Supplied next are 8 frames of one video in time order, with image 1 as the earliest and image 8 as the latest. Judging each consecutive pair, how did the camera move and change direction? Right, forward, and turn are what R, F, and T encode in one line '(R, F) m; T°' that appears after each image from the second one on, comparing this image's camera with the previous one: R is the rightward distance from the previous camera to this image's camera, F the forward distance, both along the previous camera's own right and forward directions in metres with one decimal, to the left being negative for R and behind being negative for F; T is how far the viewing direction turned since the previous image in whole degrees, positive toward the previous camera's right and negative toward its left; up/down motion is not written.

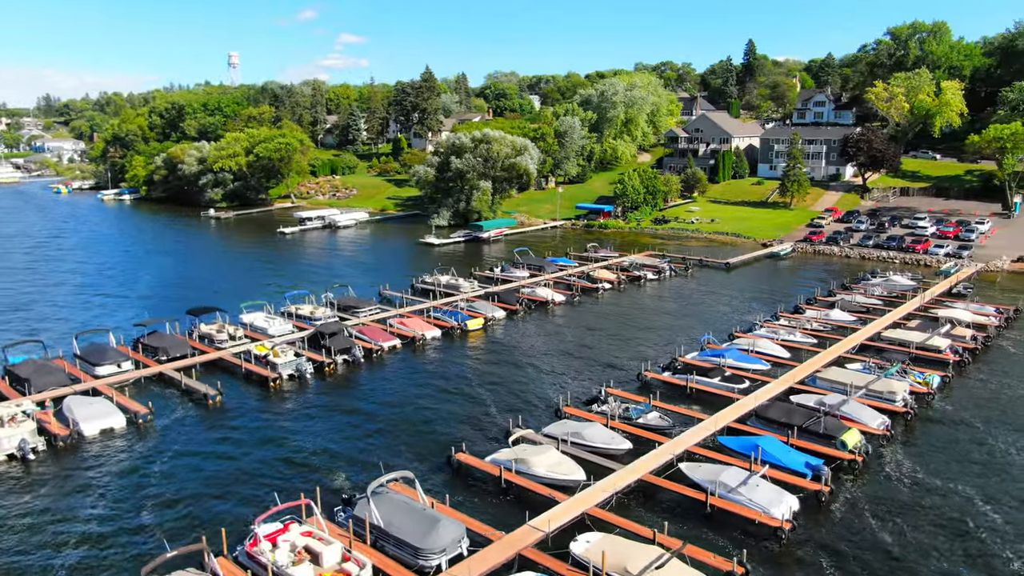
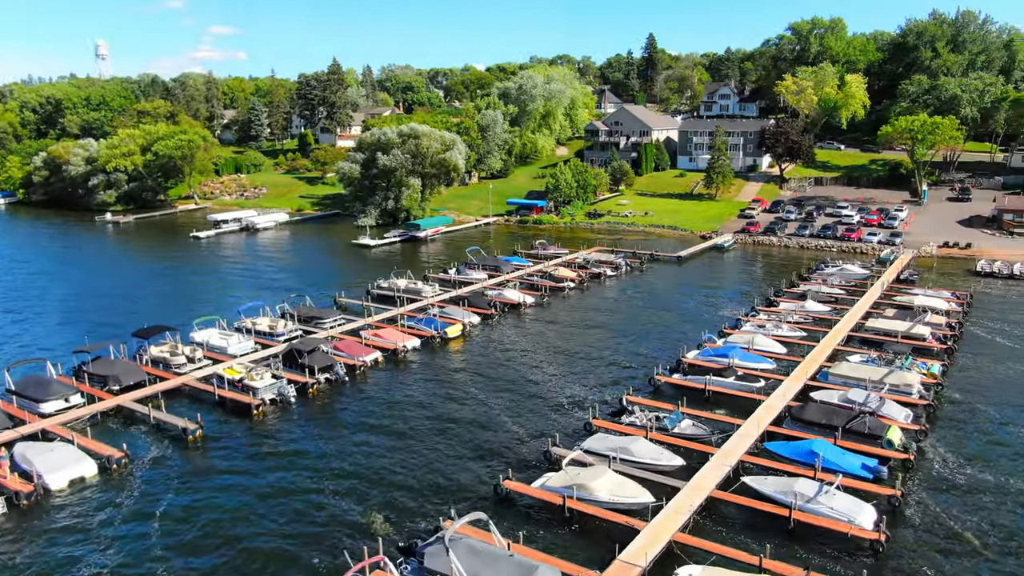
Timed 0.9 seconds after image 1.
(-6.3, +3.5) m; +8°
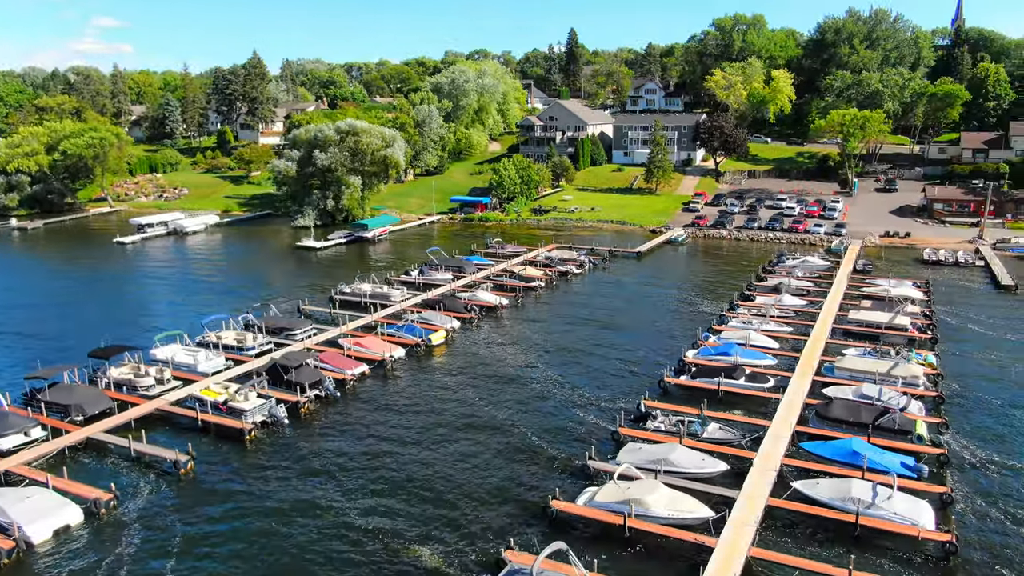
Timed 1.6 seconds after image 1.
(-4.9, +2.4) m; +7°
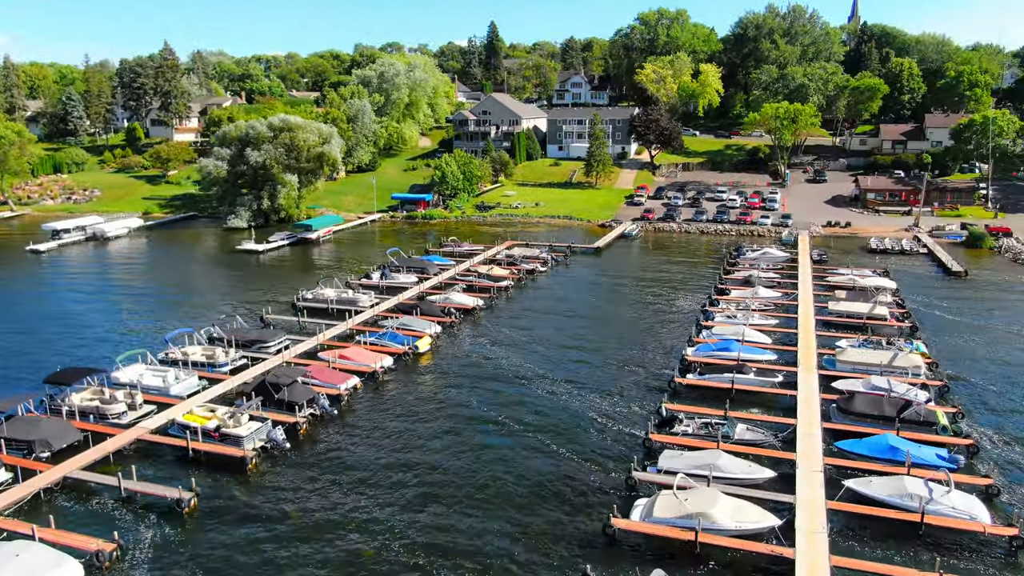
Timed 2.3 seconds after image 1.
(-4.9, +2.4) m; +7°
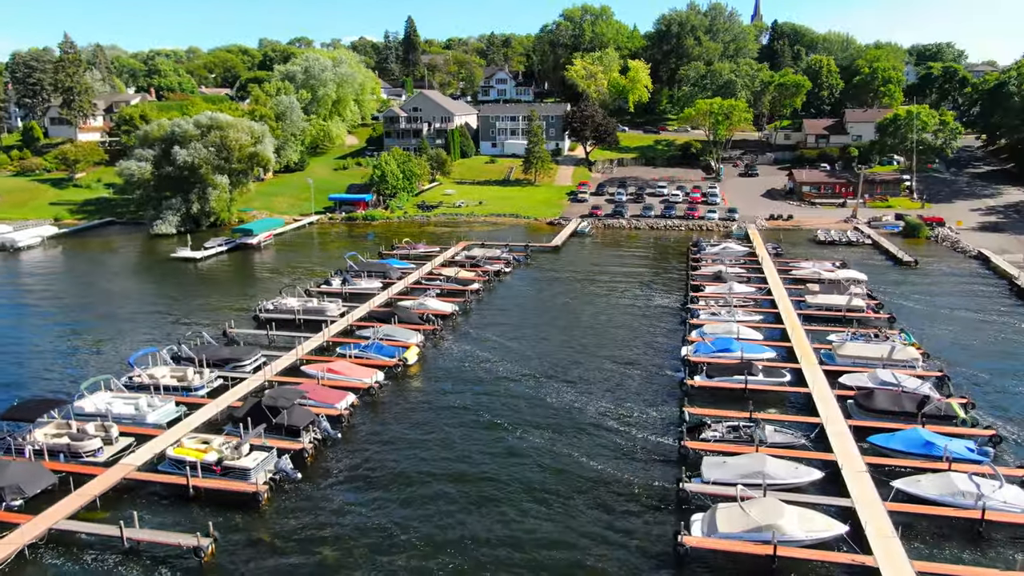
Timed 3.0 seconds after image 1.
(-4.9, +2.3) m; +7°
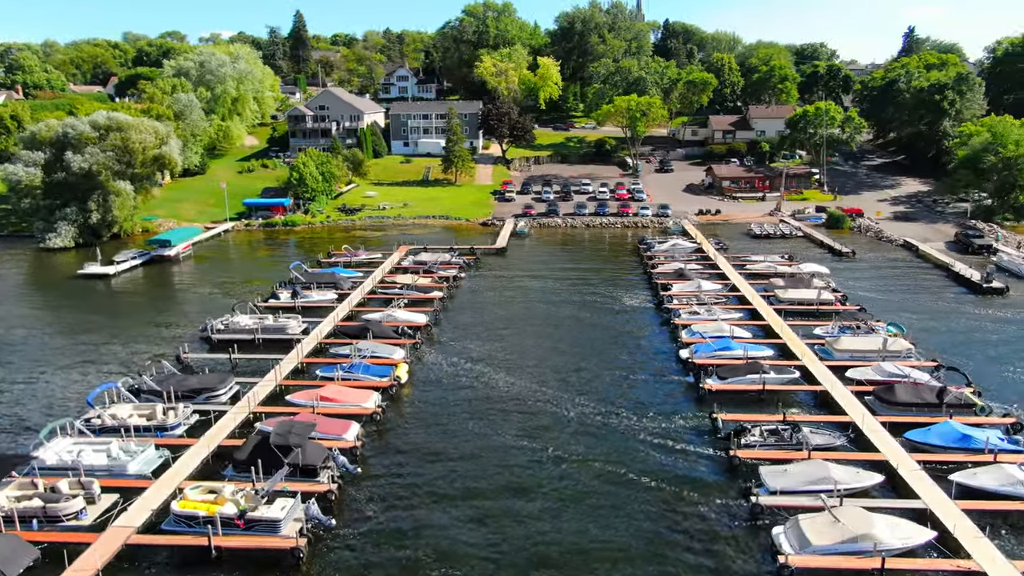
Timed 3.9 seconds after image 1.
(-6.2, +3.0) m; +9°
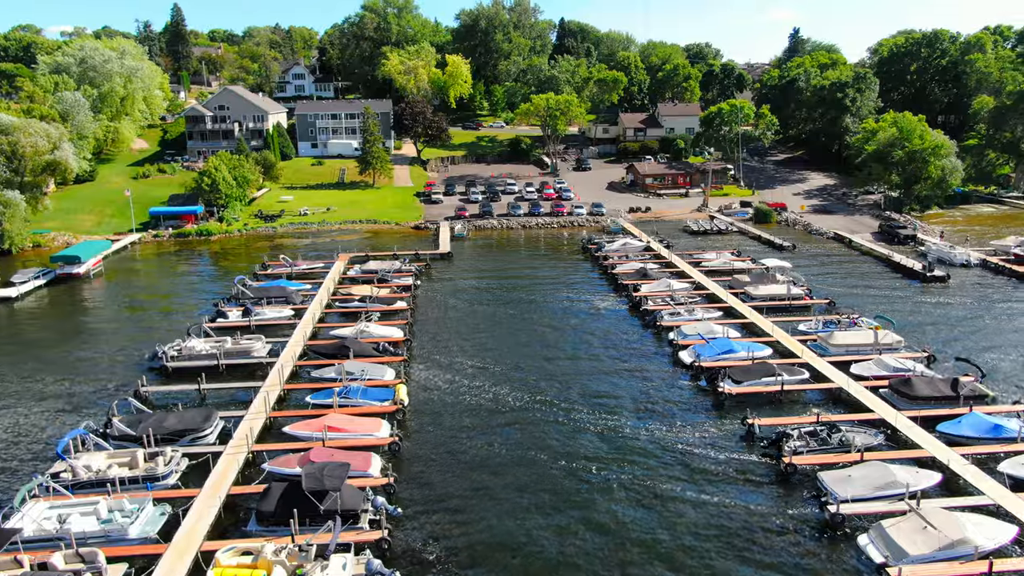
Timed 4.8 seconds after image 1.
(-6.2, +3.0) m; +9°
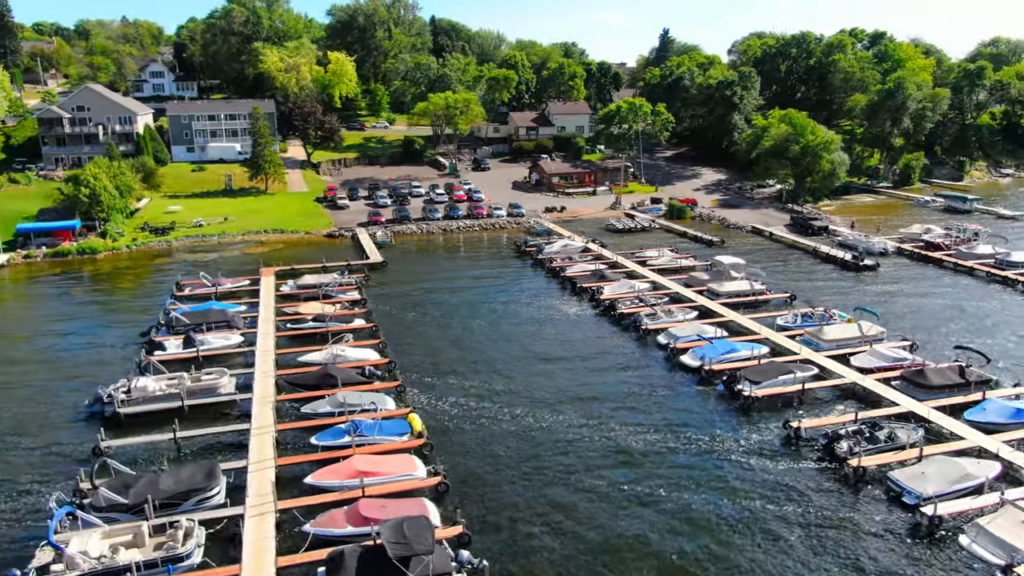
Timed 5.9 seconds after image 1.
(-7.5, +3.7) m; +11°
